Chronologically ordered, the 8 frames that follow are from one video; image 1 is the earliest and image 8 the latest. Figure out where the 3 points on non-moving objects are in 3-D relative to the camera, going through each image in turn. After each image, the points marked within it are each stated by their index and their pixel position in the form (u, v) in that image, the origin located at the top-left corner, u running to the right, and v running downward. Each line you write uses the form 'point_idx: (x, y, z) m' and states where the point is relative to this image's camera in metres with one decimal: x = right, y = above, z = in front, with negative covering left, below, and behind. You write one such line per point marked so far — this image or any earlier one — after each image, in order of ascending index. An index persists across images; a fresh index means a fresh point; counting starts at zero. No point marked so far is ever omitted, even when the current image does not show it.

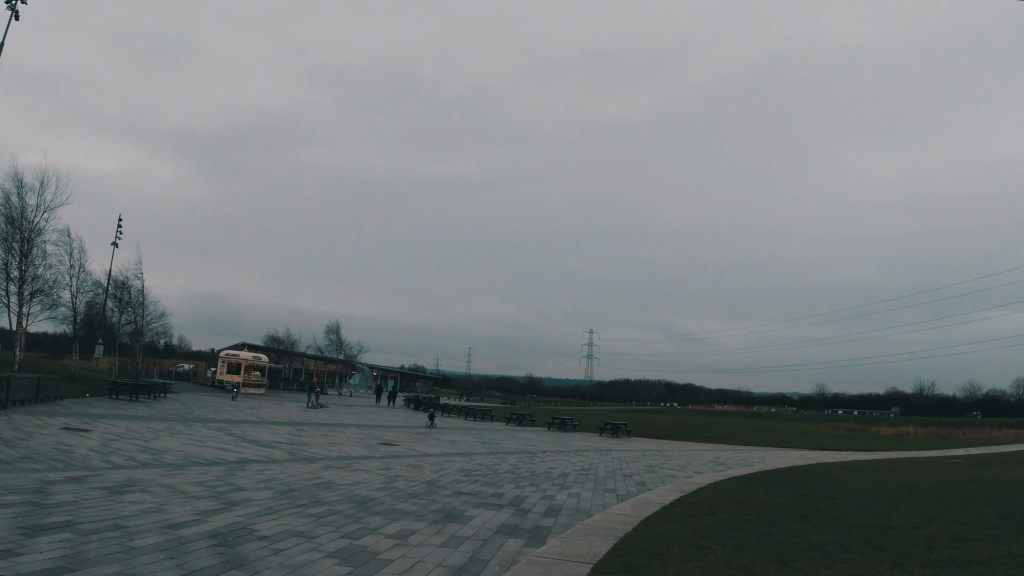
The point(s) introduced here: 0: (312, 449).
0: (-6.0, -4.8, +18.3) m
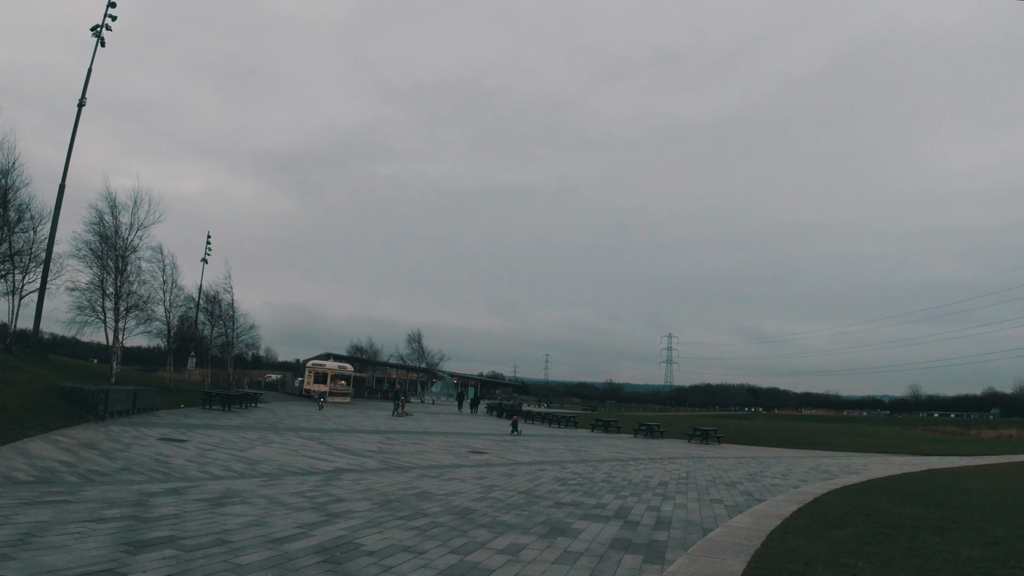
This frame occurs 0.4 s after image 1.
0: (-3.2, -5.0, +17.9) m
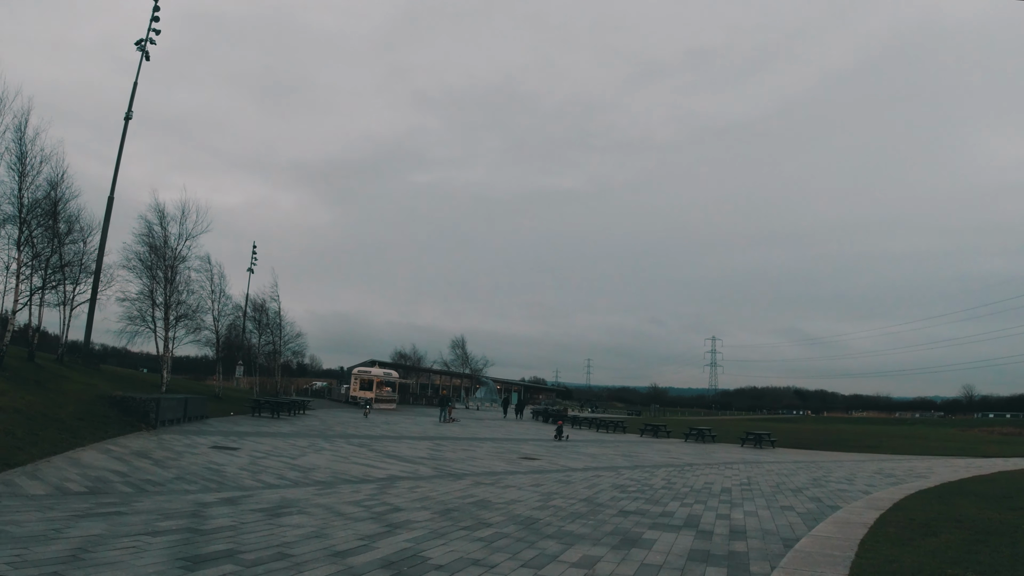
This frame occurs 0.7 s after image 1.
0: (-1.6, -5.0, +17.4) m
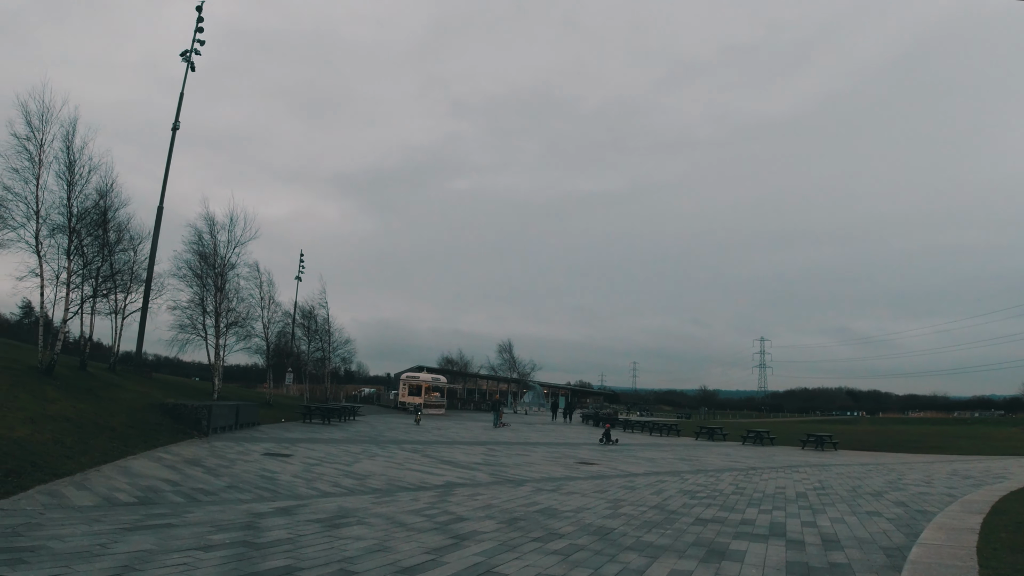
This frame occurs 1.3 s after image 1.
0: (0.0, -5.0, +16.7) m
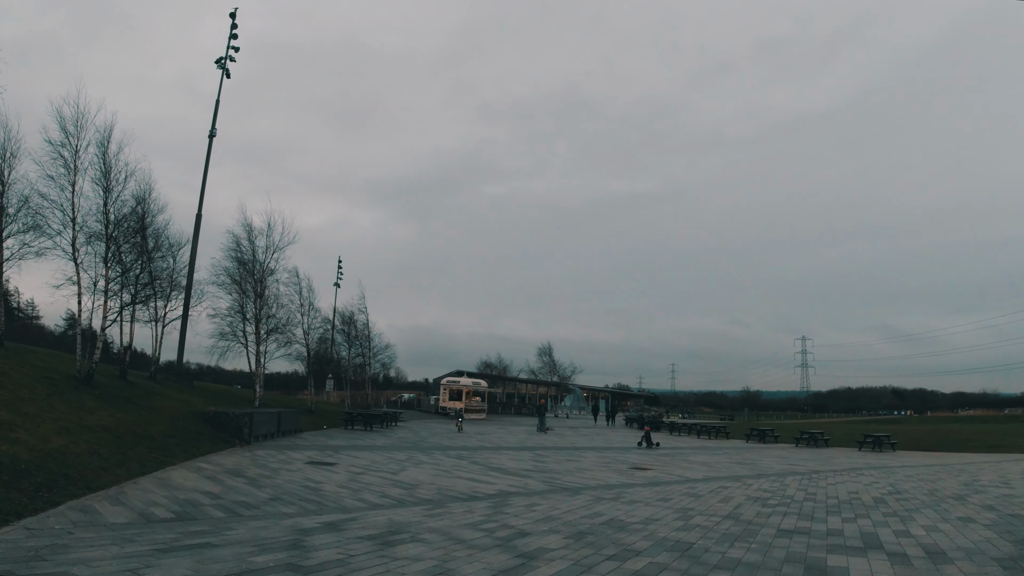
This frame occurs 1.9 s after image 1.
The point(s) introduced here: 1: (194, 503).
0: (+1.3, -4.8, +15.7) m
1: (-4.8, -3.2, +9.1) m
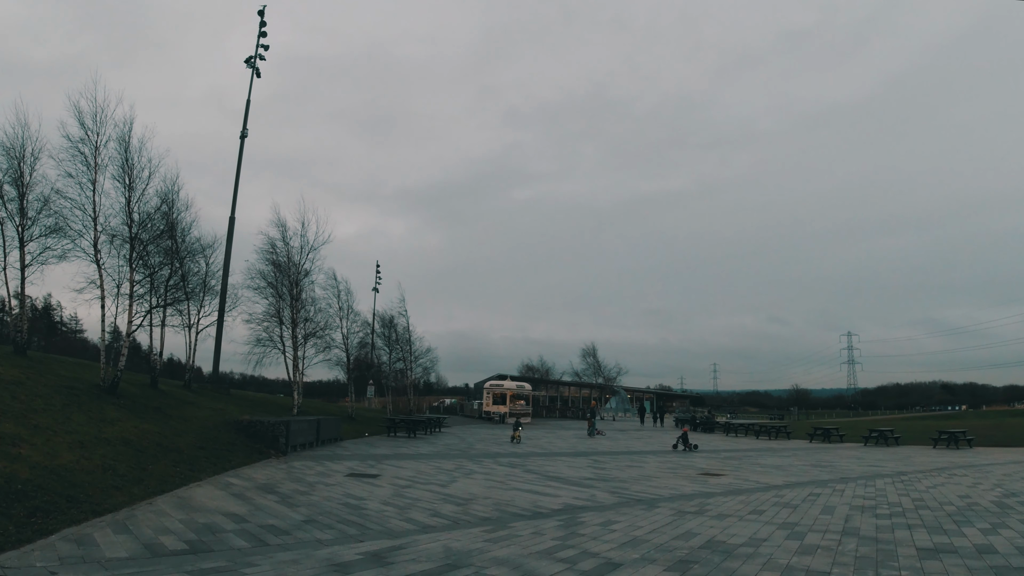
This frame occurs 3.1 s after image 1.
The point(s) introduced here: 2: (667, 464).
0: (+2.7, -4.5, +13.9) m
1: (-3.8, -3.0, +7.7) m
2: (+4.9, -5.6, +19.3) m
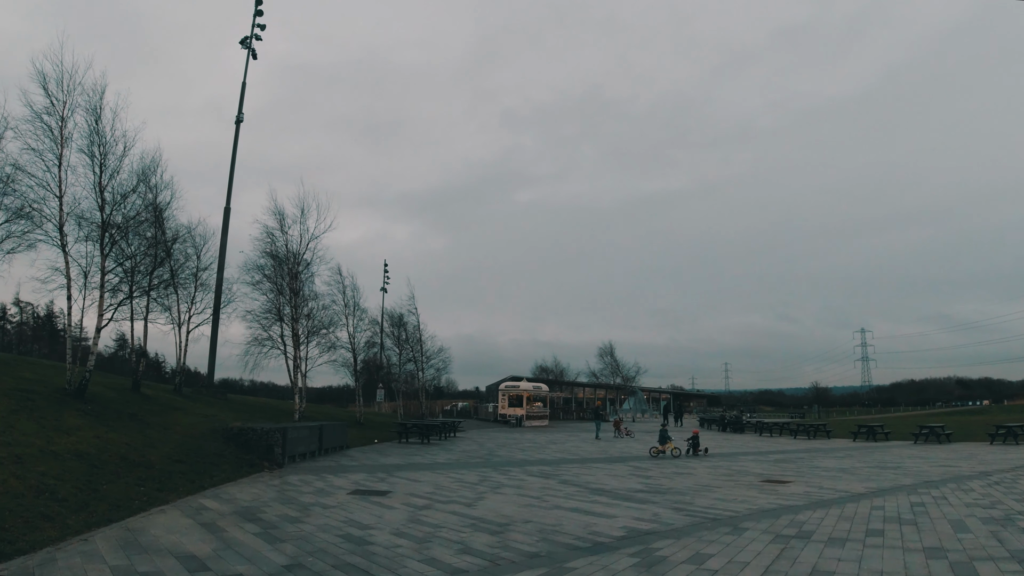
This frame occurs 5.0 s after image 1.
0: (+3.4, -4.0, +11.5) m
1: (-3.1, -2.6, +5.4) m
2: (+5.7, -5.0, +16.9) m
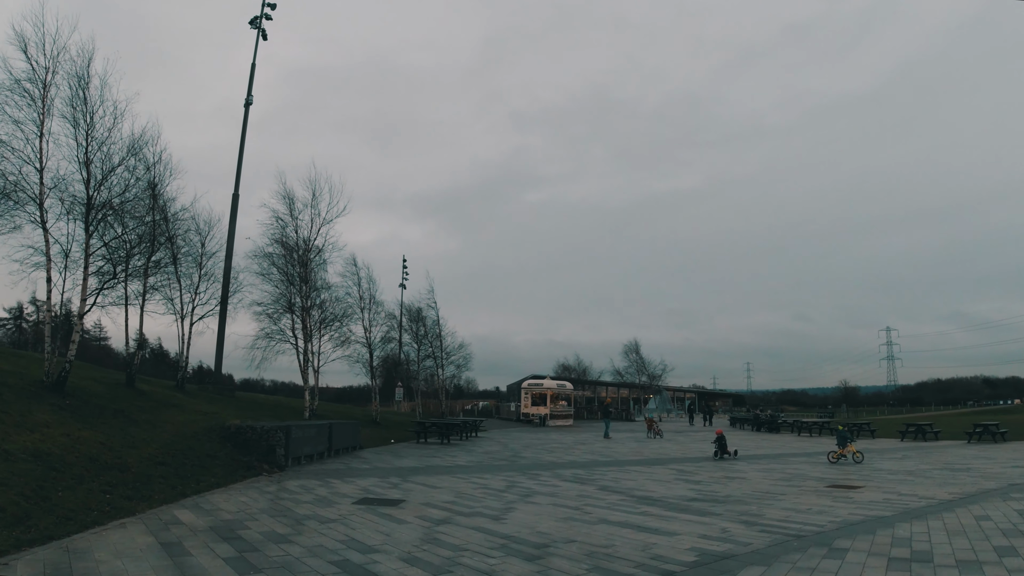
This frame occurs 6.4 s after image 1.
0: (+4.0, -3.5, +9.7) m
1: (-2.8, -2.2, +3.8) m
2: (+6.4, -4.6, +15.0) m
